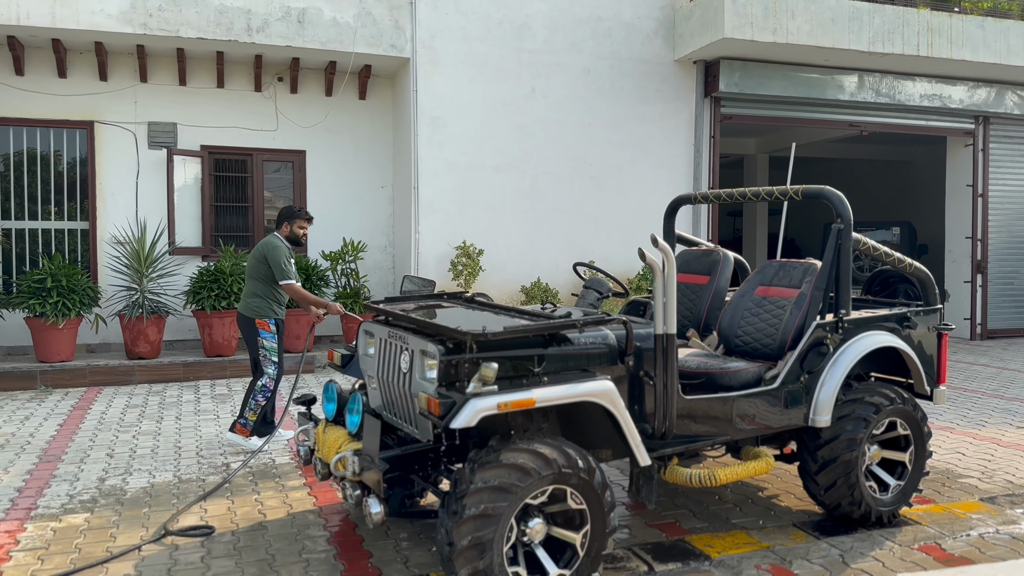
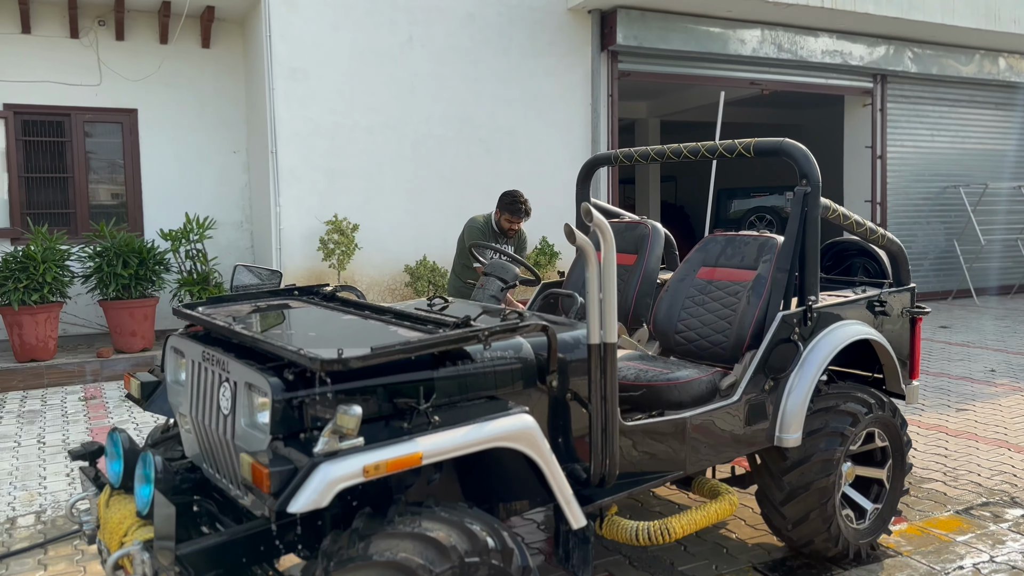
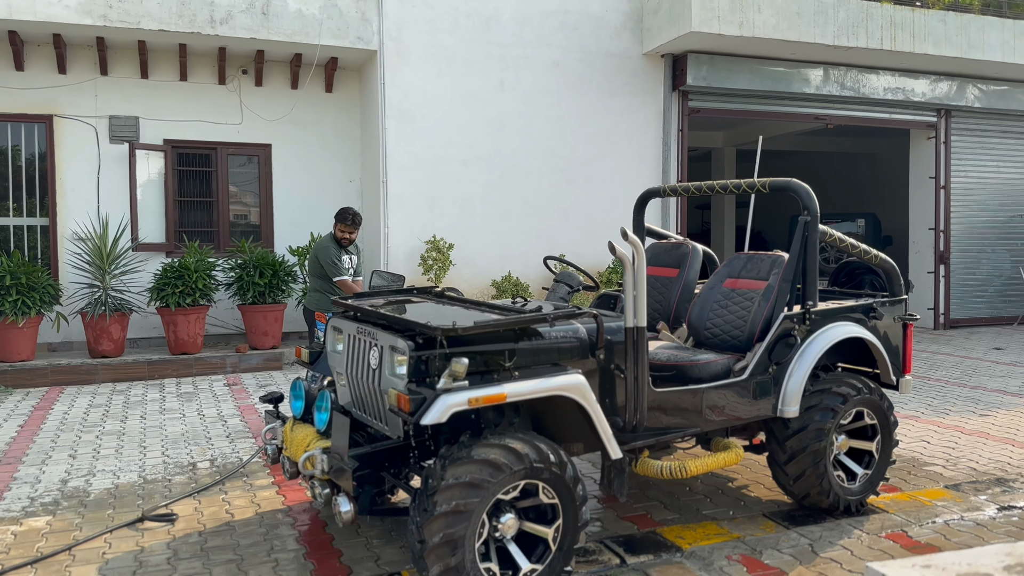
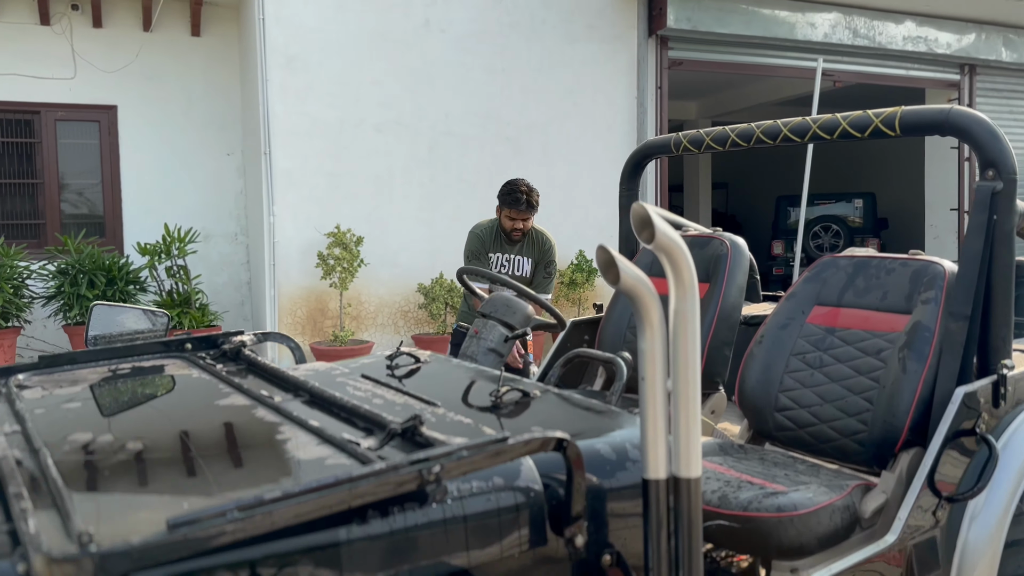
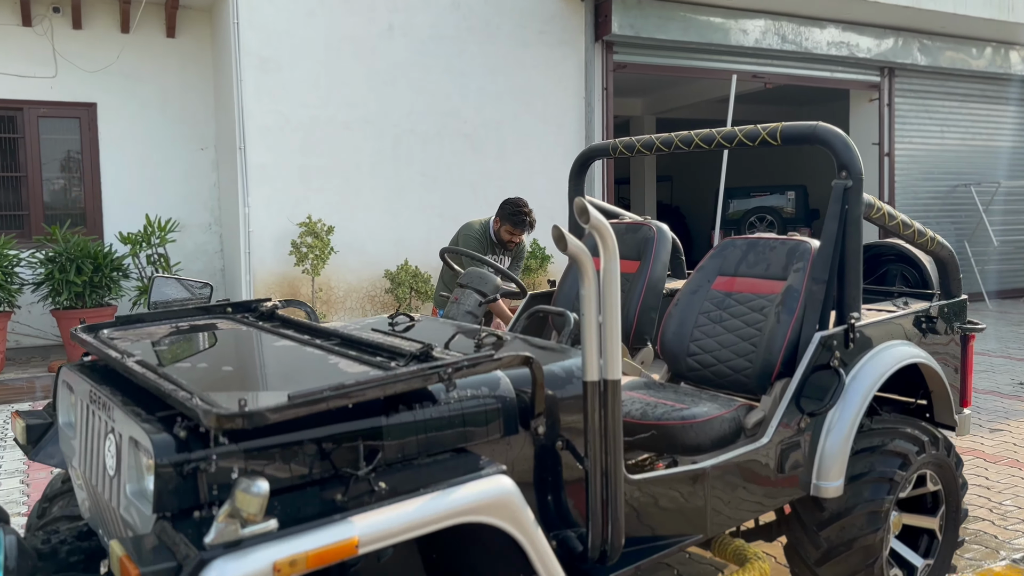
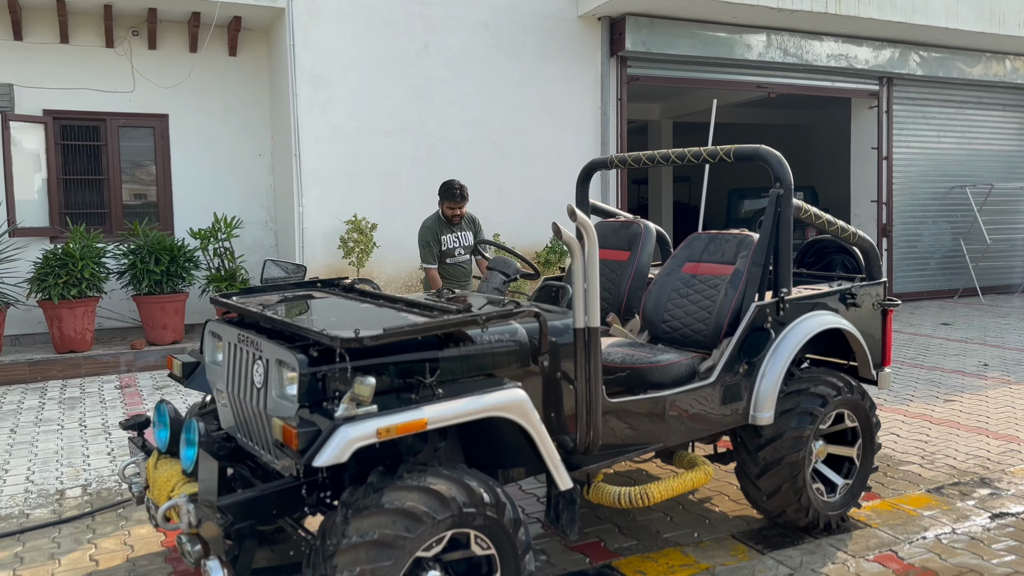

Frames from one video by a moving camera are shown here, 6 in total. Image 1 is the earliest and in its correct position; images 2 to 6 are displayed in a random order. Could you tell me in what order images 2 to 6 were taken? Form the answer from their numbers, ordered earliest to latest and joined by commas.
3, 6, 2, 5, 4
